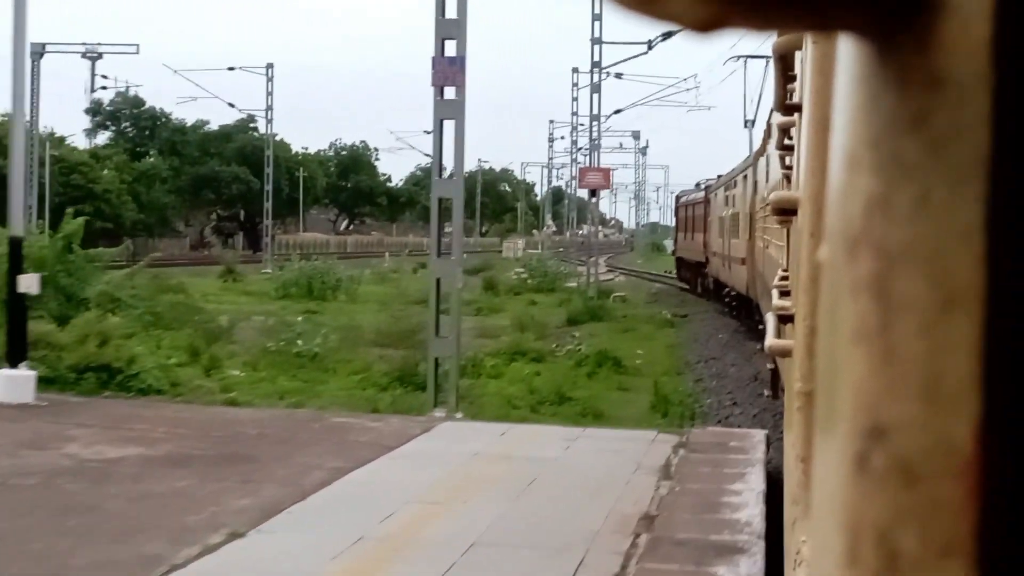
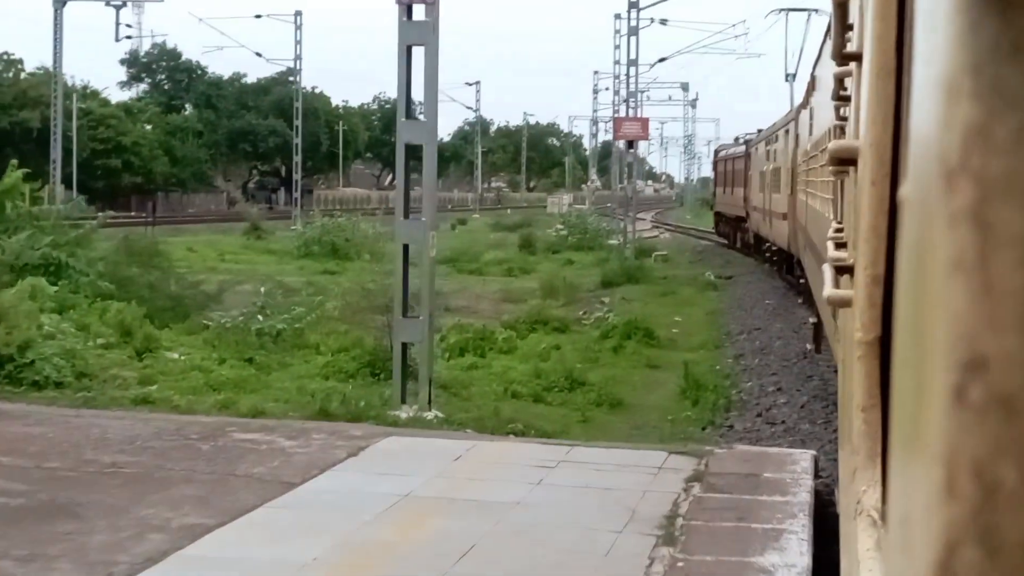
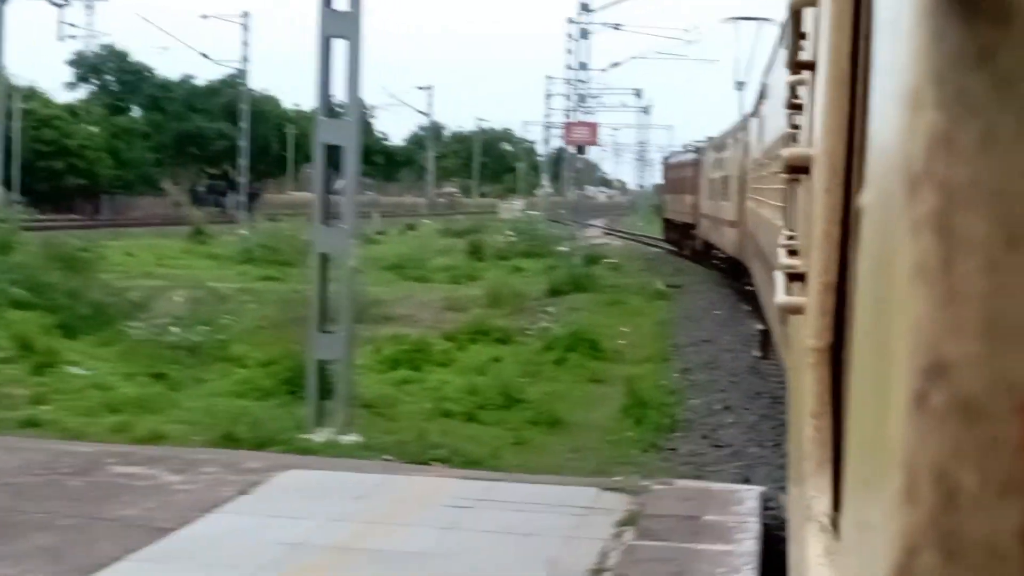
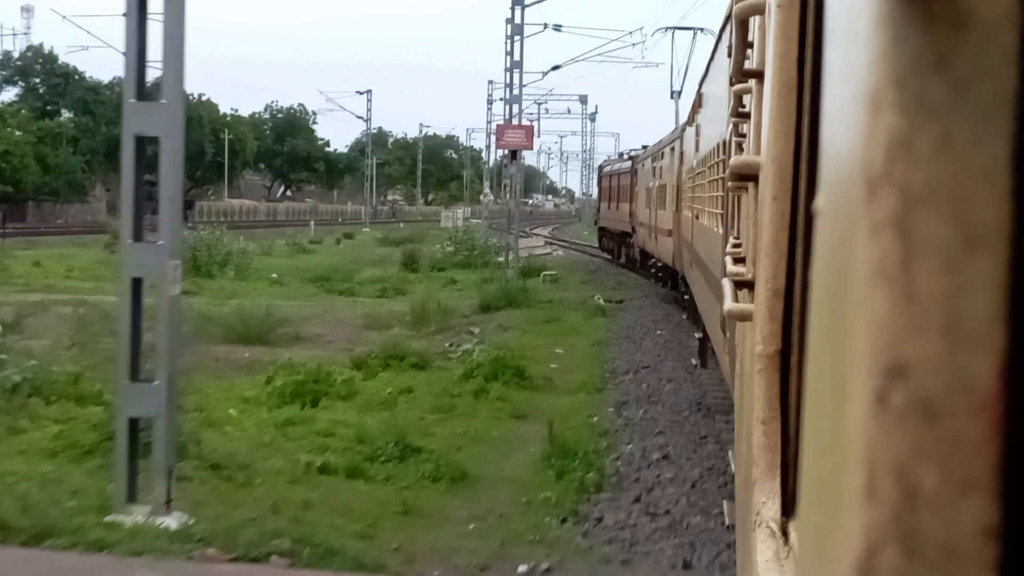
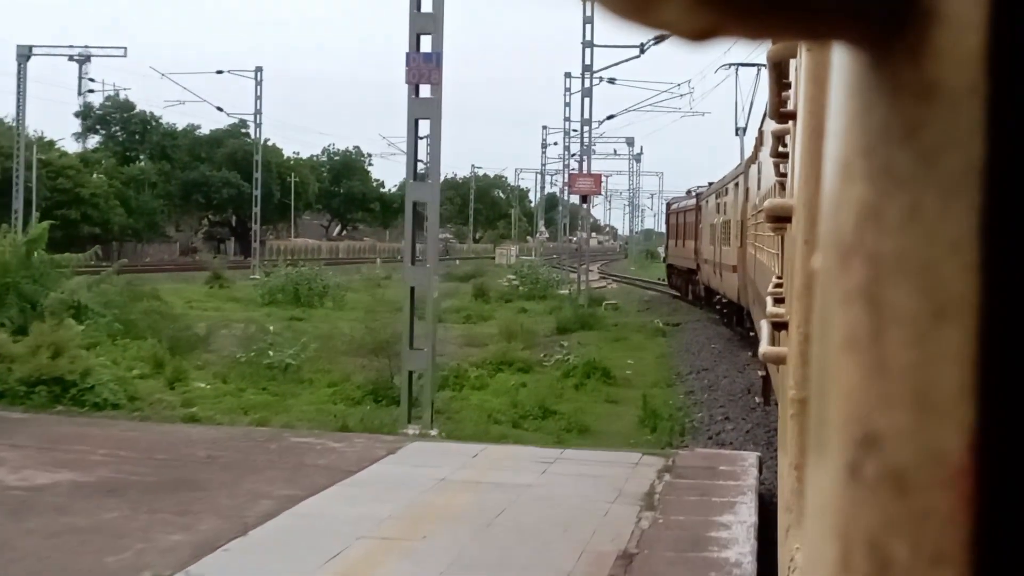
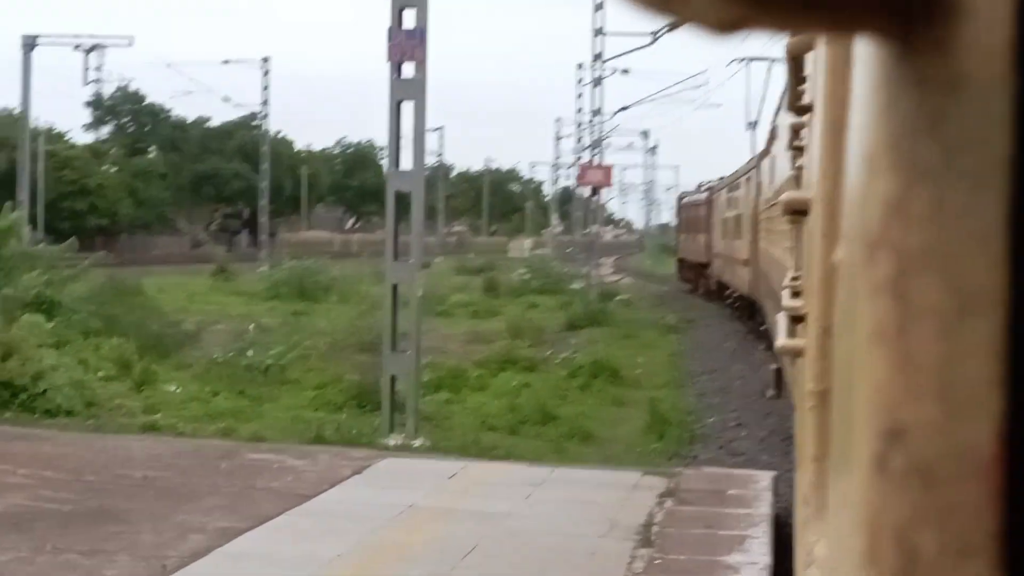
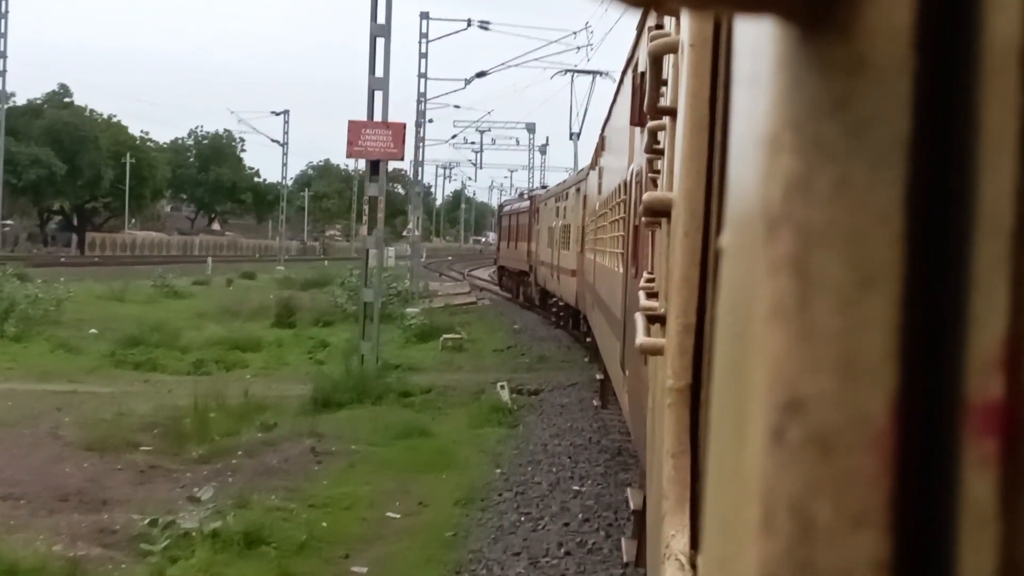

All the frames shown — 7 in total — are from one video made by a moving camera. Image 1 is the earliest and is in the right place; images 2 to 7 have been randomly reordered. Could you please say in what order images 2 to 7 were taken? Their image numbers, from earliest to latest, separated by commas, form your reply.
5, 6, 2, 3, 4, 7
